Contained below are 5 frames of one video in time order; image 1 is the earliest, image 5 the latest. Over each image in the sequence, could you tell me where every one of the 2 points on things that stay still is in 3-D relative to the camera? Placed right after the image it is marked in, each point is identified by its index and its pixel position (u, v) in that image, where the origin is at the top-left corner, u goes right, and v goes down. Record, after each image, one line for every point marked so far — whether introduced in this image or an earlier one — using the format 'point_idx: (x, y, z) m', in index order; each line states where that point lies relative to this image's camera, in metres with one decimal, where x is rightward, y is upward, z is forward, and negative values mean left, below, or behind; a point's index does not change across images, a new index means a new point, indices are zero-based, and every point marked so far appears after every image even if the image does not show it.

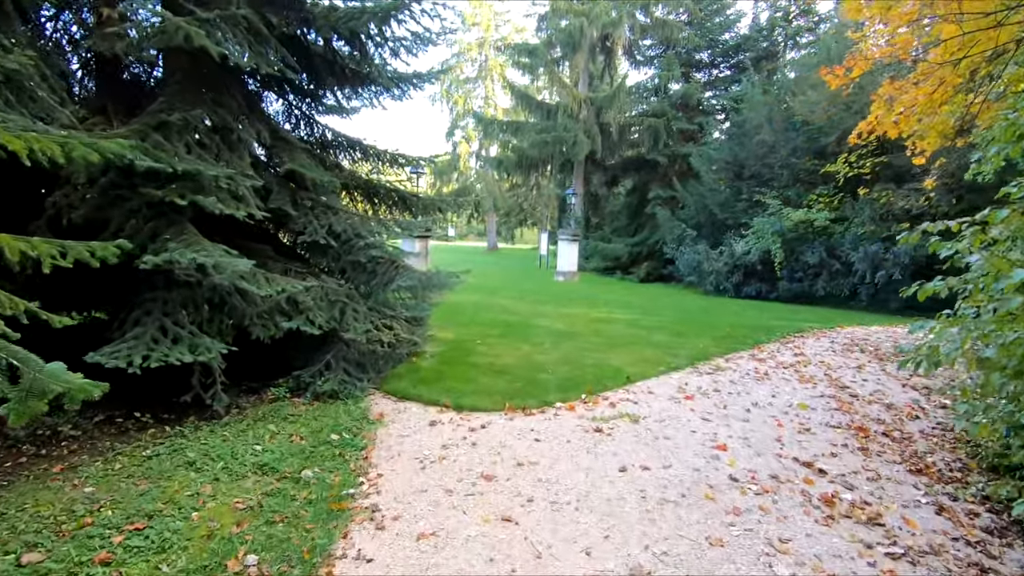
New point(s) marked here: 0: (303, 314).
0: (-2.1, -0.3, +5.3) m
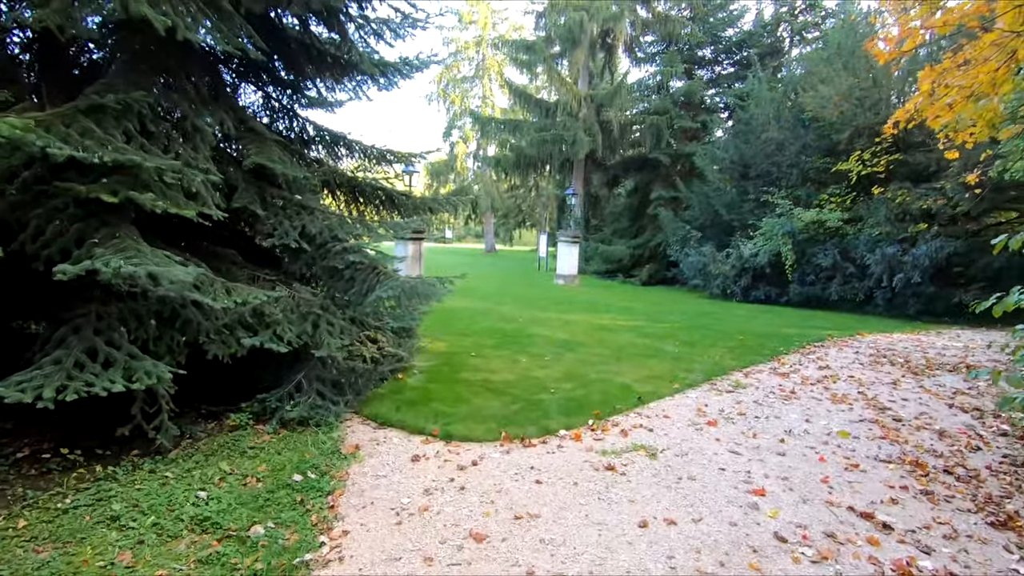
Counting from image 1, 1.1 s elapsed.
0: (-2.1, -0.3, +4.6) m
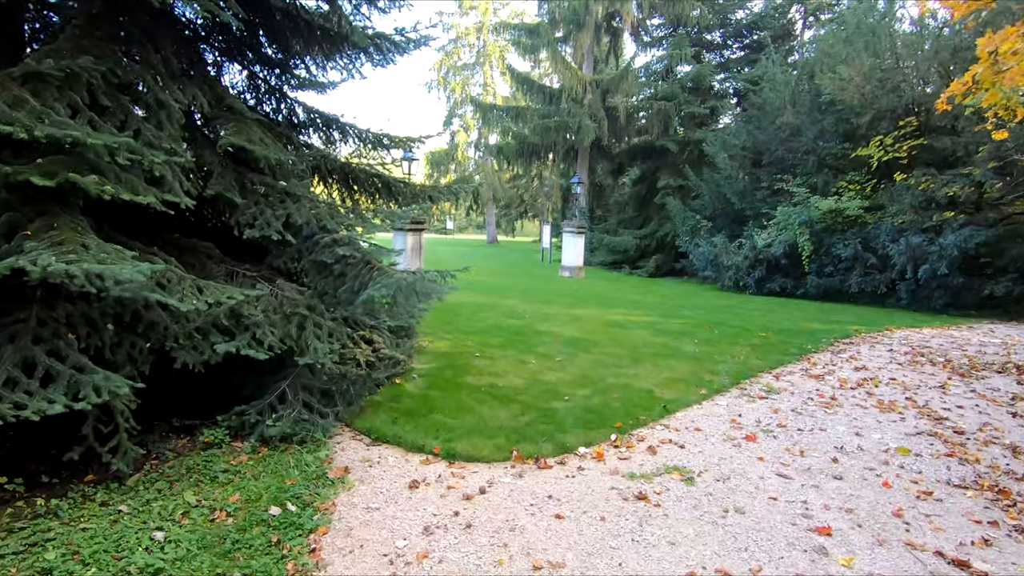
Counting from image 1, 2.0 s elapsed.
0: (-2.0, -0.3, +4.1) m
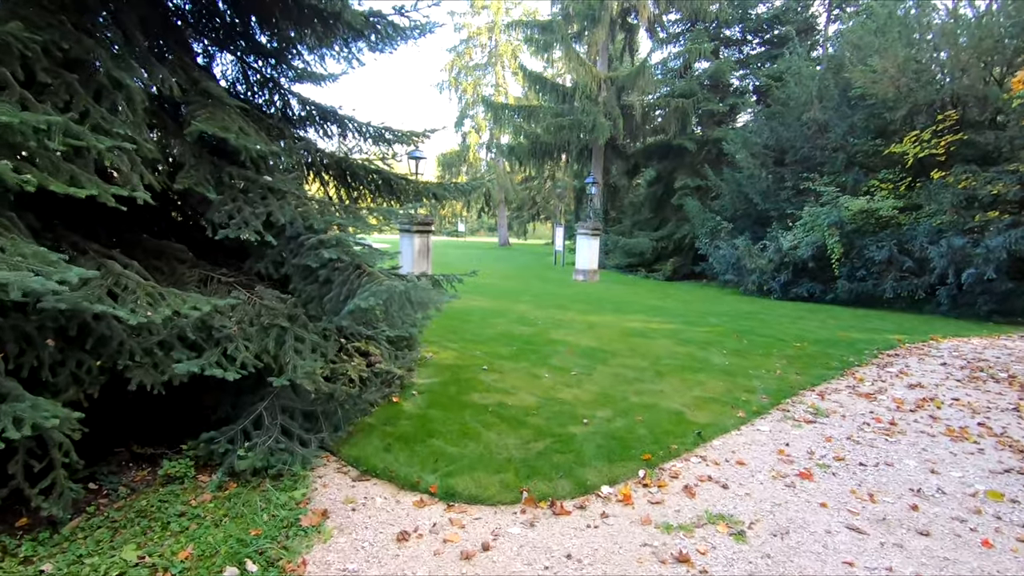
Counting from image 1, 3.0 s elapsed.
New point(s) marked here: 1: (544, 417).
0: (-1.9, -0.4, +3.5) m
1: (+0.3, -1.1, +4.5) m
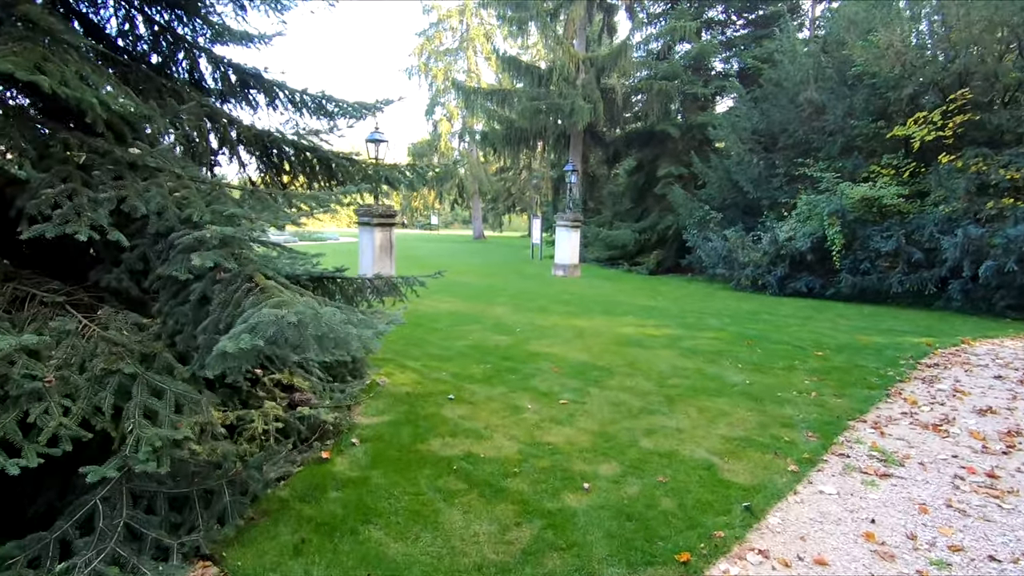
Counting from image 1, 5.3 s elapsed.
0: (-2.1, -0.5, +2.2) m
1: (+0.1, -1.2, +3.3) m
